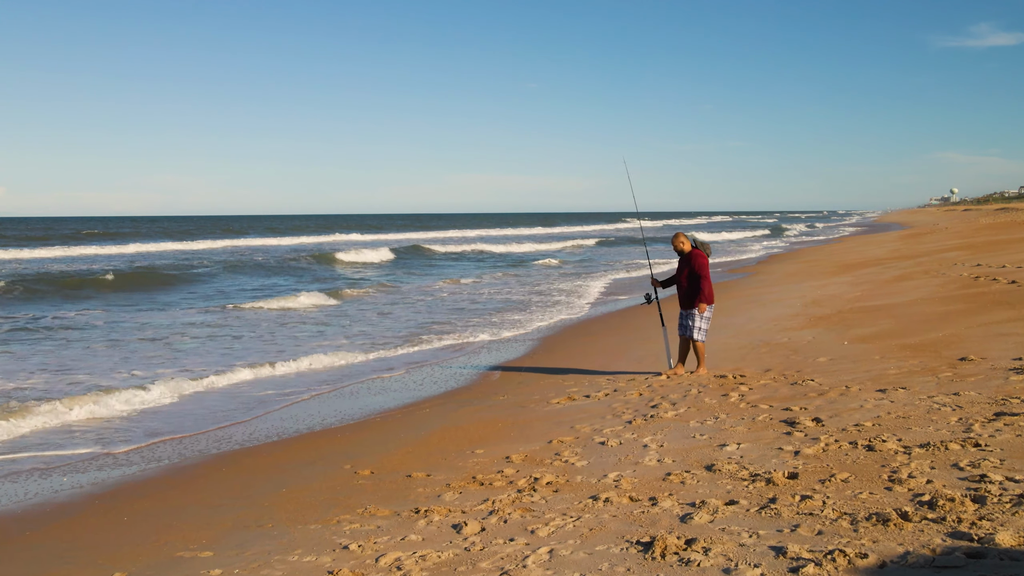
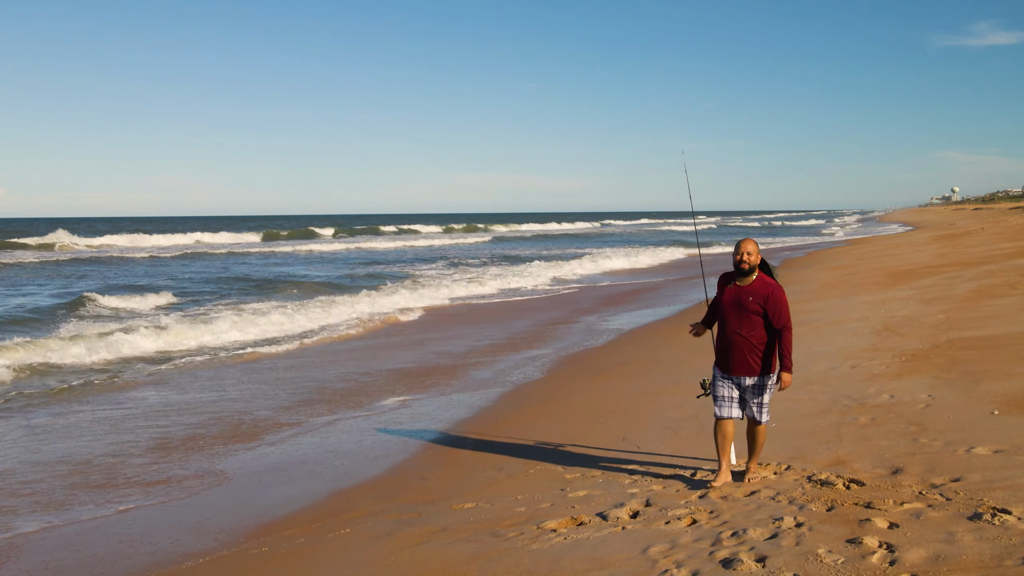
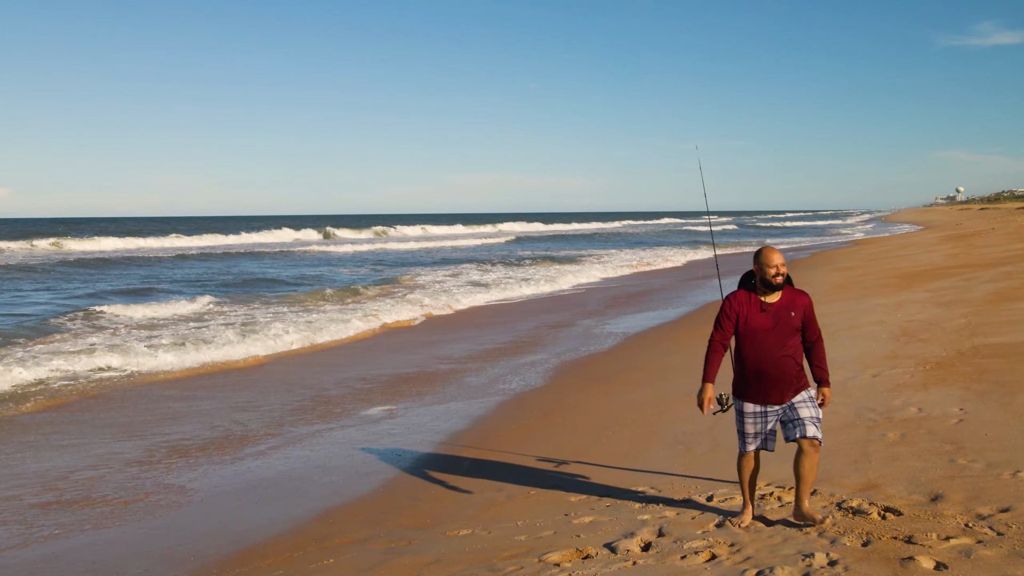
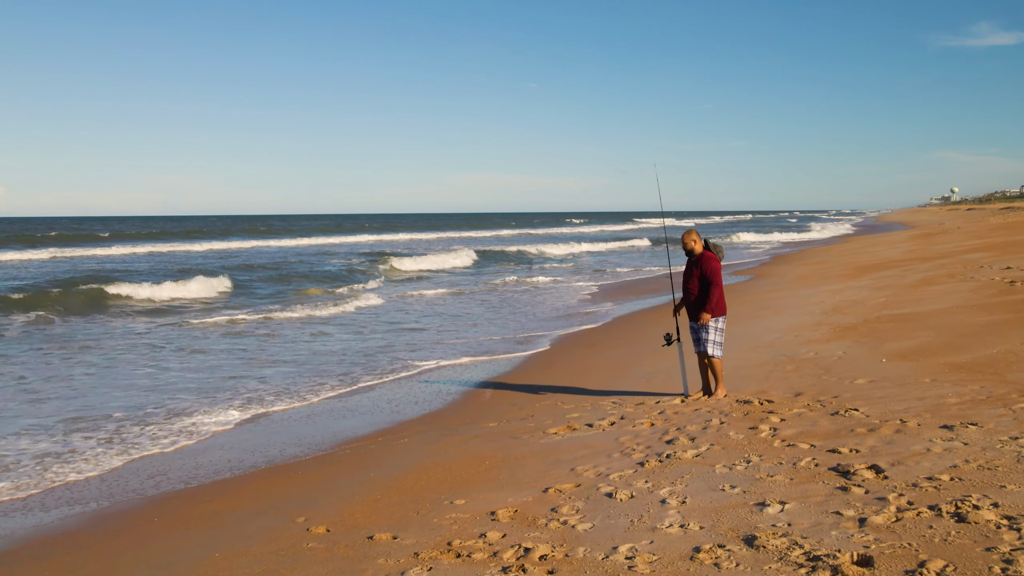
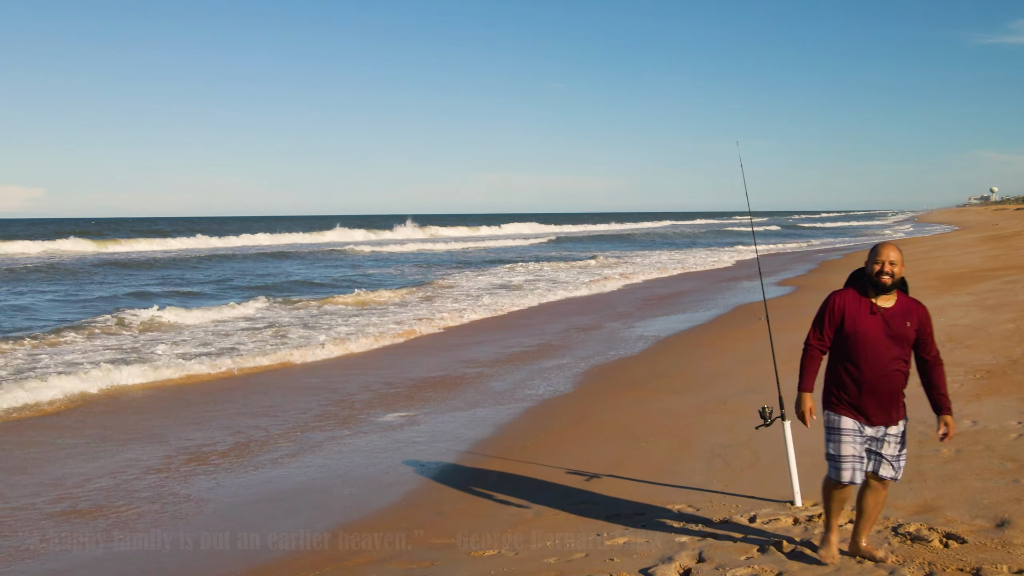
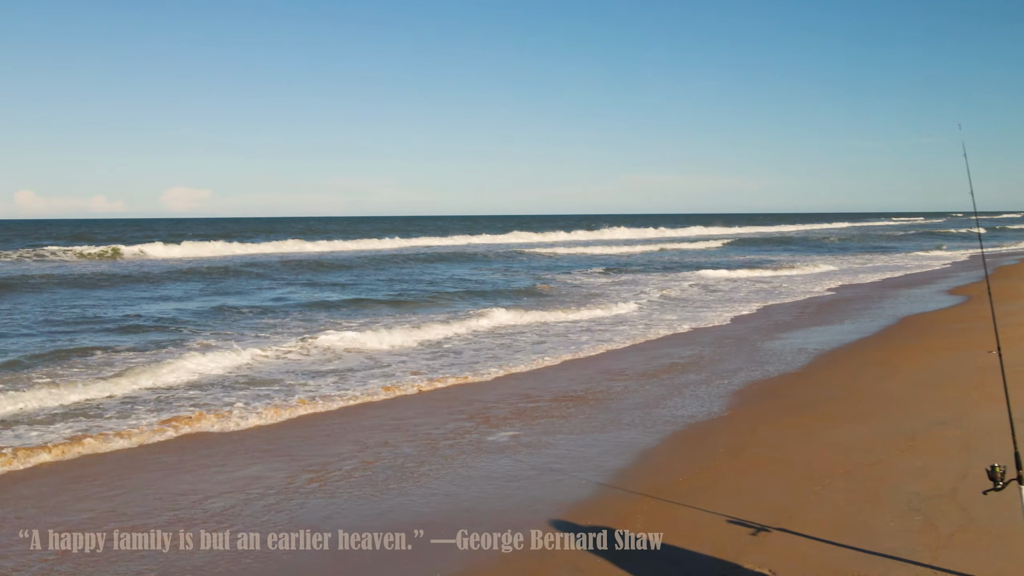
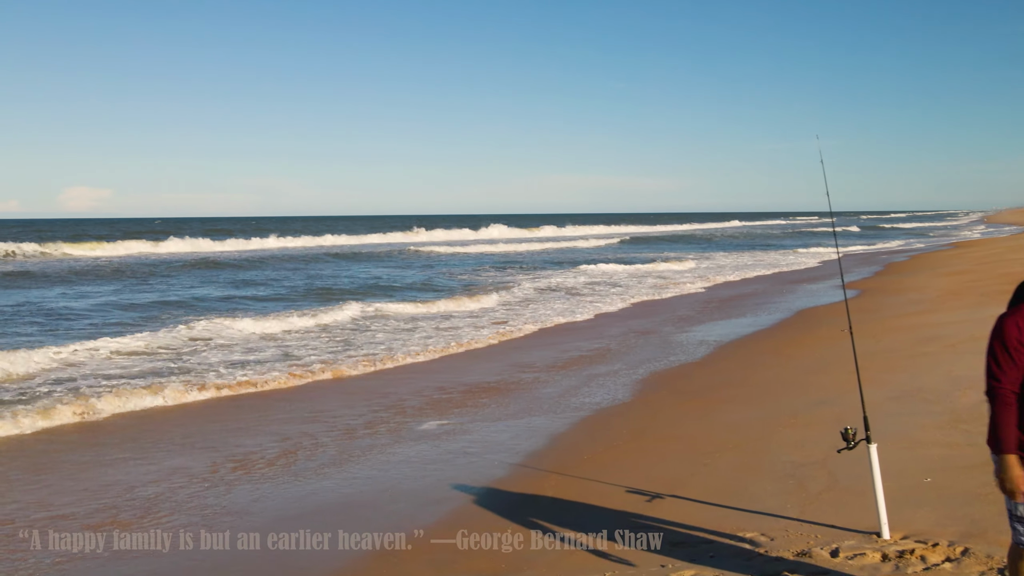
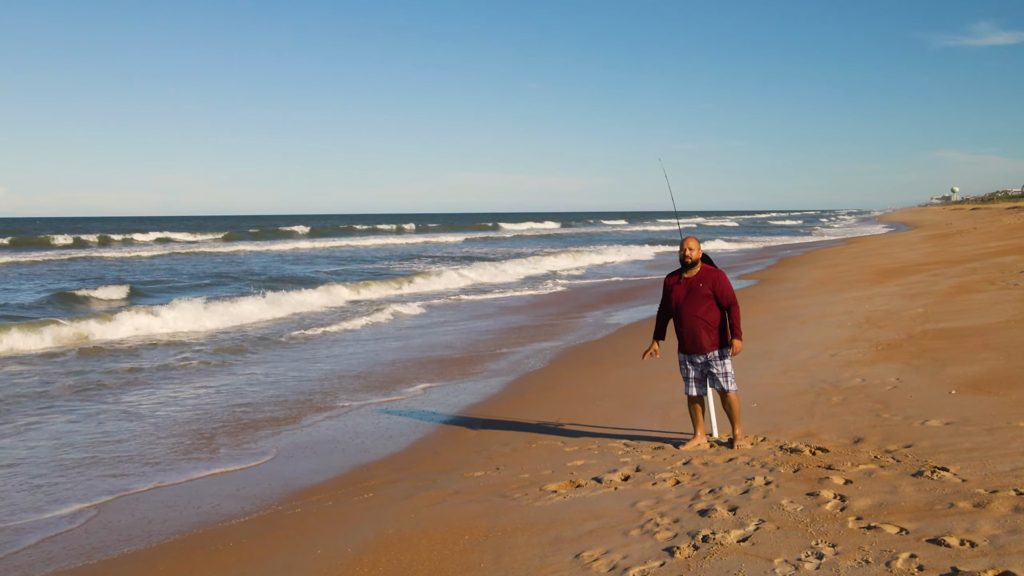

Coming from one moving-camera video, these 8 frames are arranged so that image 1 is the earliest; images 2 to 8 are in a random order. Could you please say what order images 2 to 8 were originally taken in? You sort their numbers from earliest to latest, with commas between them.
4, 8, 2, 3, 5, 7, 6
